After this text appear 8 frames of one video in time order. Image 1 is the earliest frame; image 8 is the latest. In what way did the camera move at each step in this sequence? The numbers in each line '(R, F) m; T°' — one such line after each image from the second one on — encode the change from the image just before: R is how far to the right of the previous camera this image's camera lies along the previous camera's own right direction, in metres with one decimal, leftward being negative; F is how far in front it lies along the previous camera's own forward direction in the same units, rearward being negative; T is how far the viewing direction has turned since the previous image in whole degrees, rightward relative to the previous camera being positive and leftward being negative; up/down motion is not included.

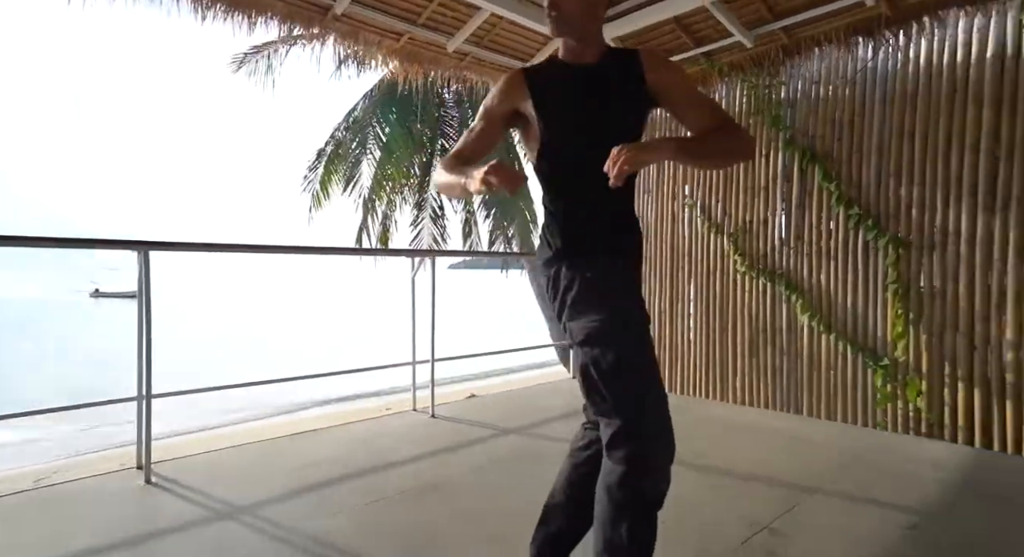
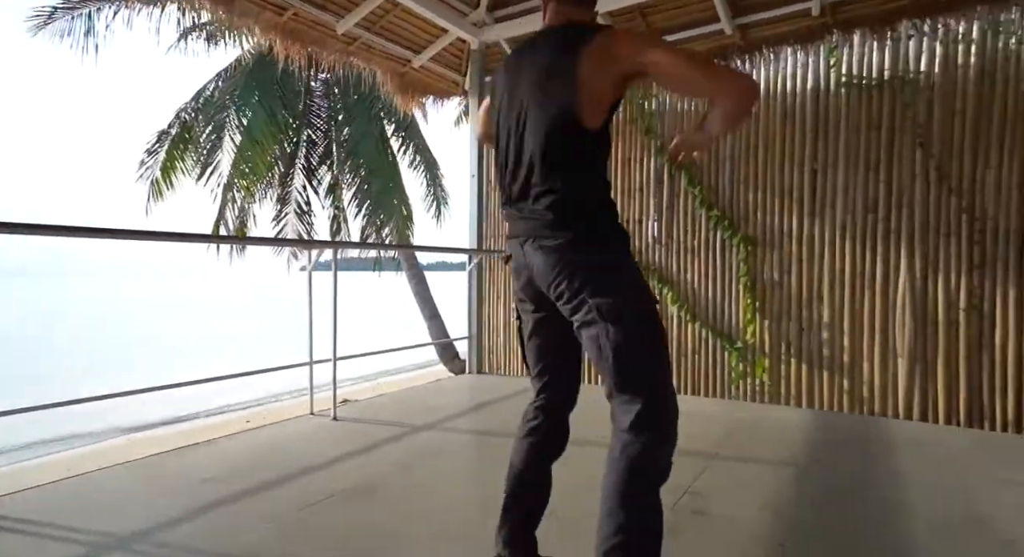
(-0.3, 0.0) m; +15°
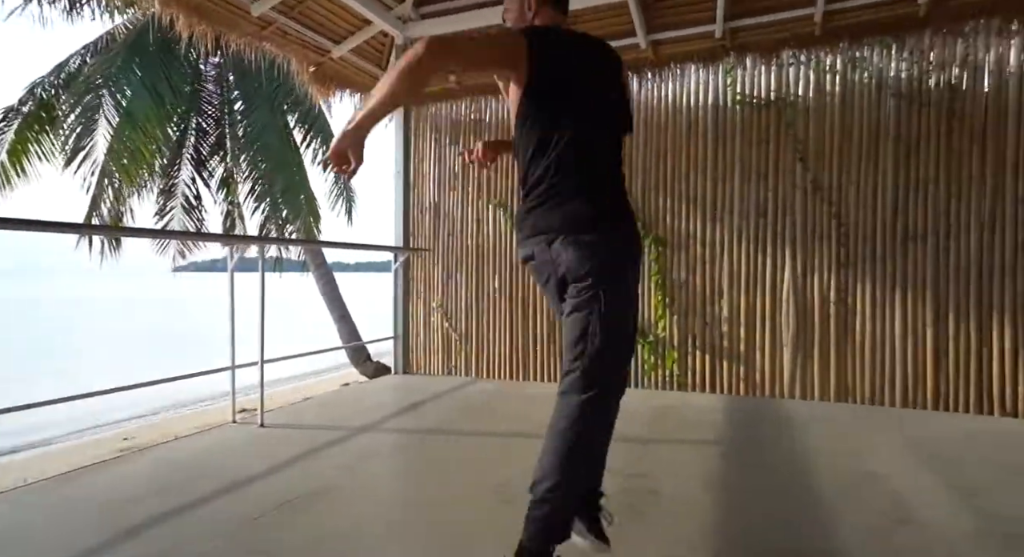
(-0.2, 0.0) m; +11°
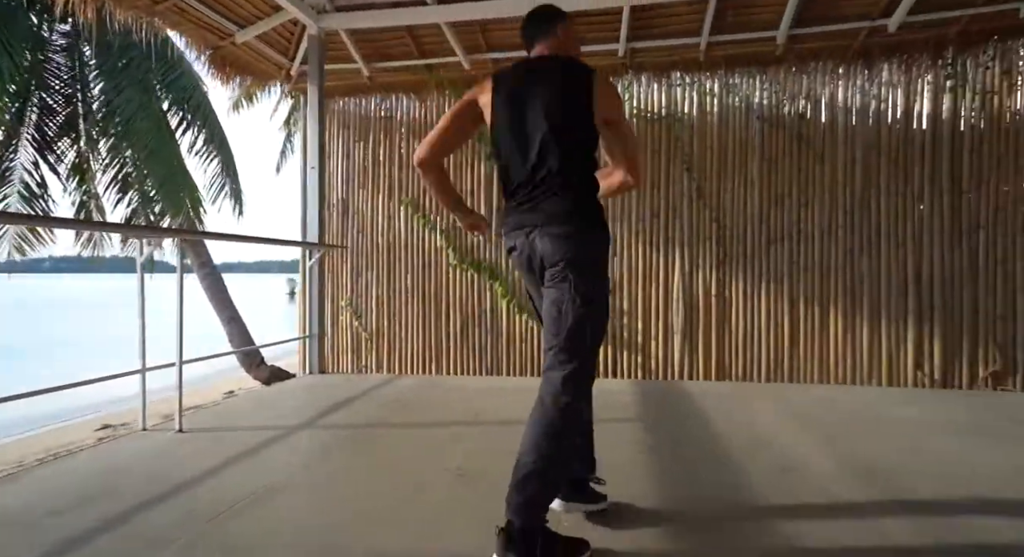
(-0.3, -0.1) m; +13°
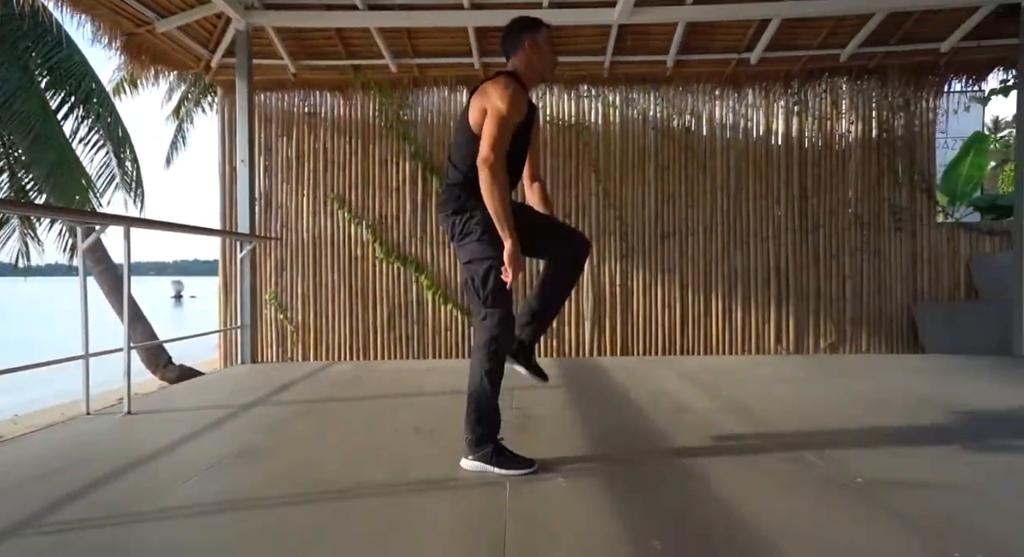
(-0.2, -0.3) m; +10°
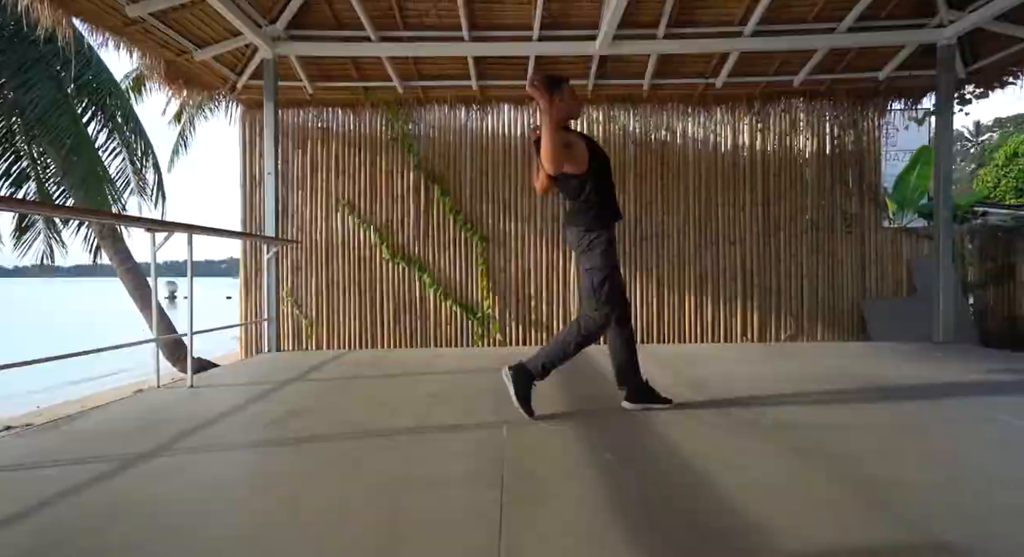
(0.0, -0.5) m; +1°
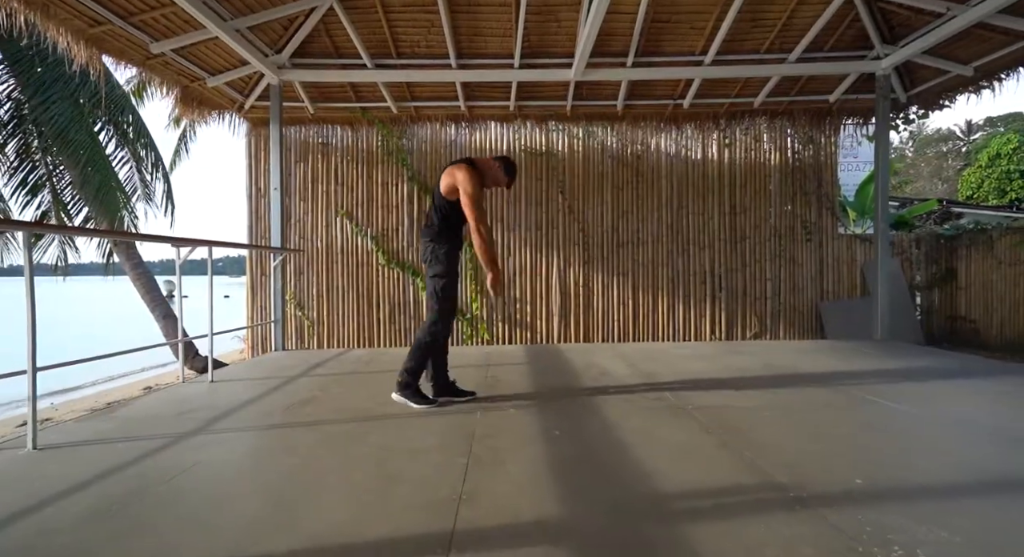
(+0.1, -0.4) m; 0°
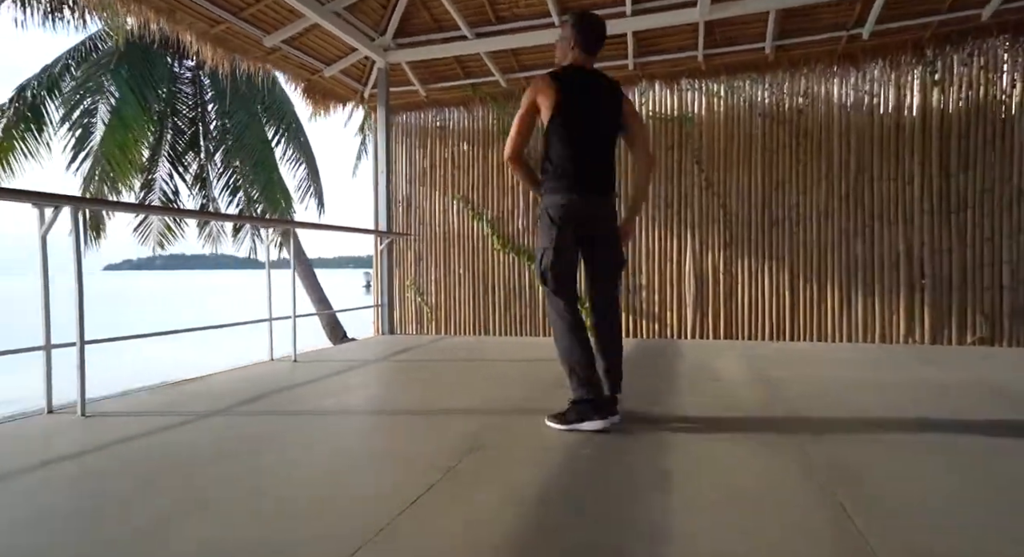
(+0.5, +0.6) m; -18°
